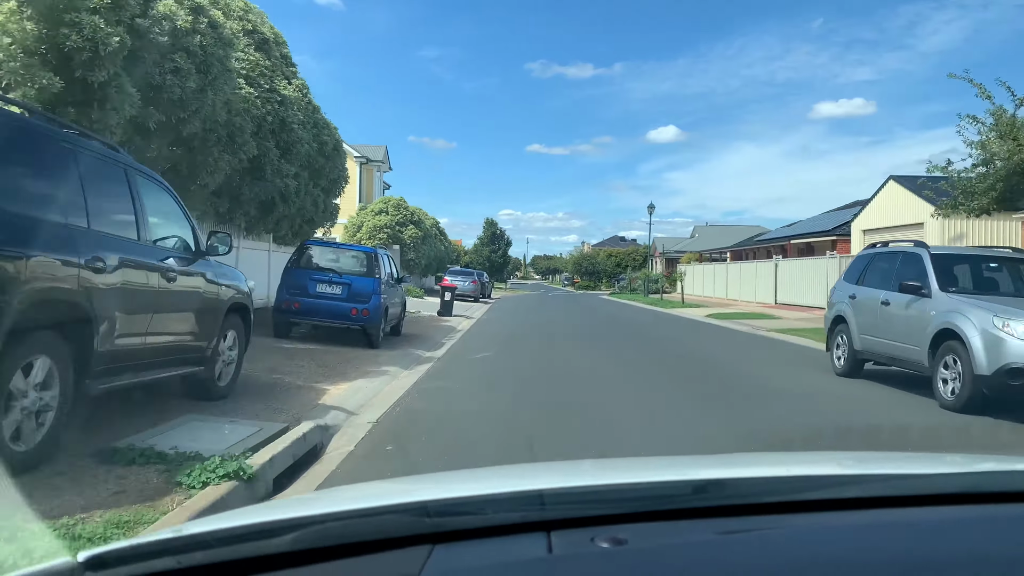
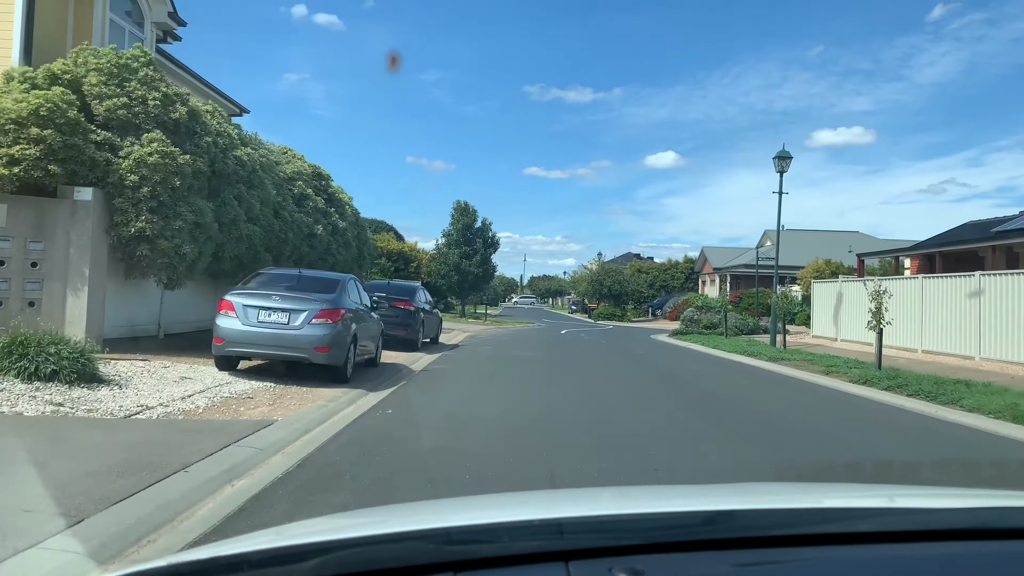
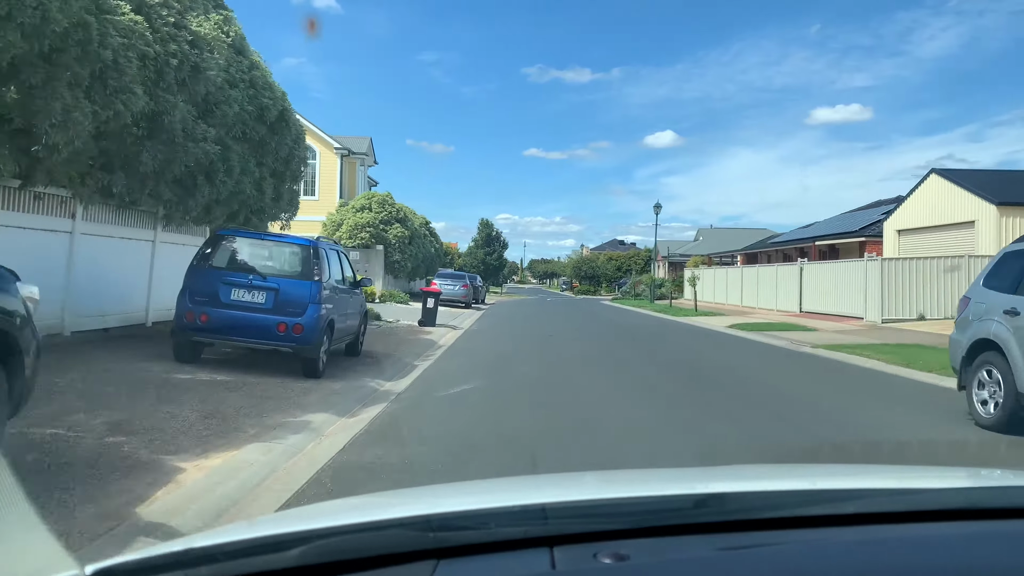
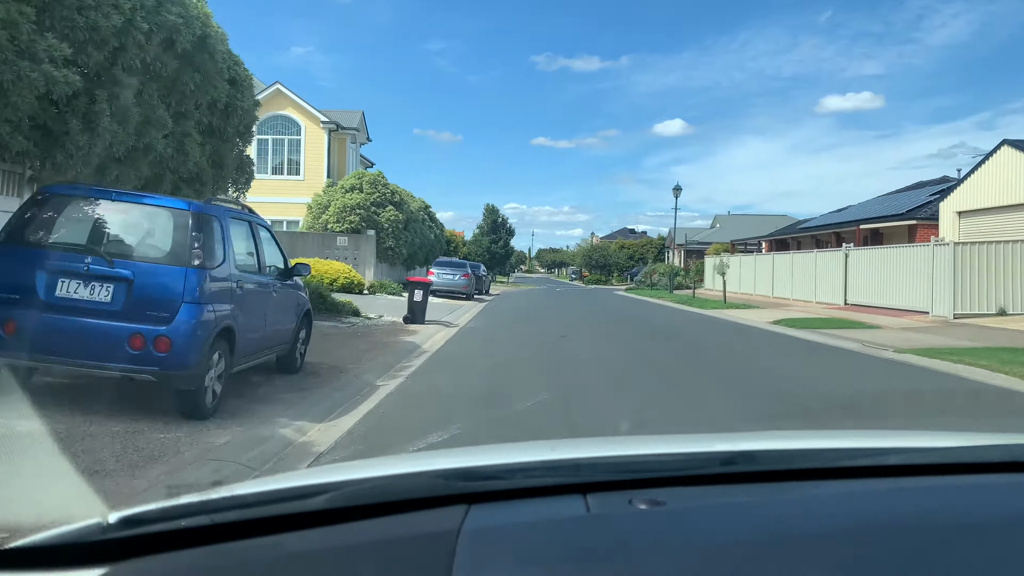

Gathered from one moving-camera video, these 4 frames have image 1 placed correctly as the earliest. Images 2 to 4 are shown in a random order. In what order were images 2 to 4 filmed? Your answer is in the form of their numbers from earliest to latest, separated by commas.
3, 4, 2
